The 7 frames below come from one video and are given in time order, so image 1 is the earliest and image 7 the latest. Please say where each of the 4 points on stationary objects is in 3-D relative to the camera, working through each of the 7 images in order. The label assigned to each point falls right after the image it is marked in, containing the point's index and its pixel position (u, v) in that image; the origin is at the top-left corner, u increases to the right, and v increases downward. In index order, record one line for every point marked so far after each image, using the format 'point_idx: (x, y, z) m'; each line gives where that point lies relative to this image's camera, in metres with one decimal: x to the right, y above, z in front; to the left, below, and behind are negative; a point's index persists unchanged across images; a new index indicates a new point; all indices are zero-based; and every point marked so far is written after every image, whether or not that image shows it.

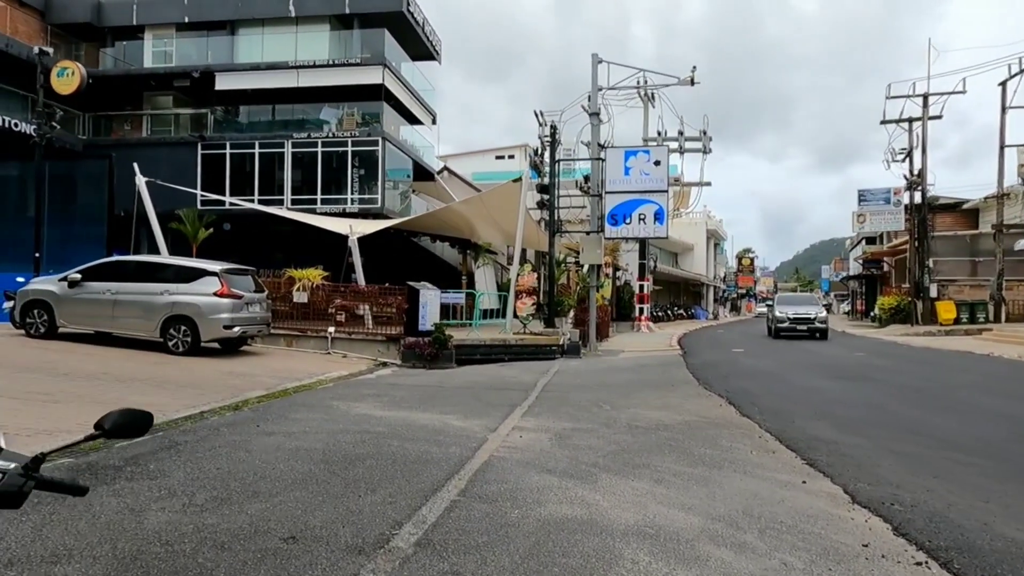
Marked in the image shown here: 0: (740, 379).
0: (+4.3, -1.7, +12.4) m
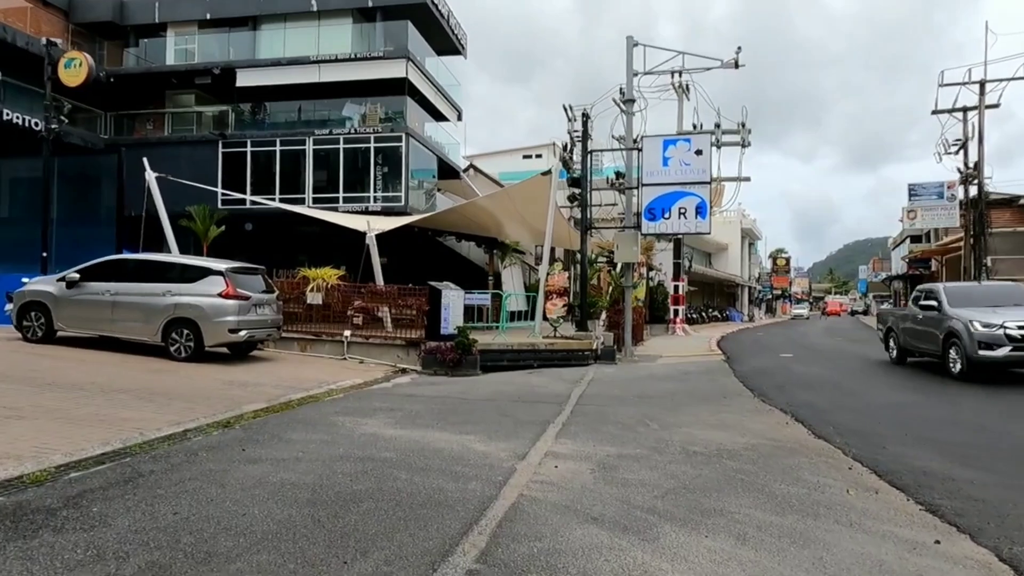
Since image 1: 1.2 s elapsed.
0: (+4.8, -1.7, +11.0) m
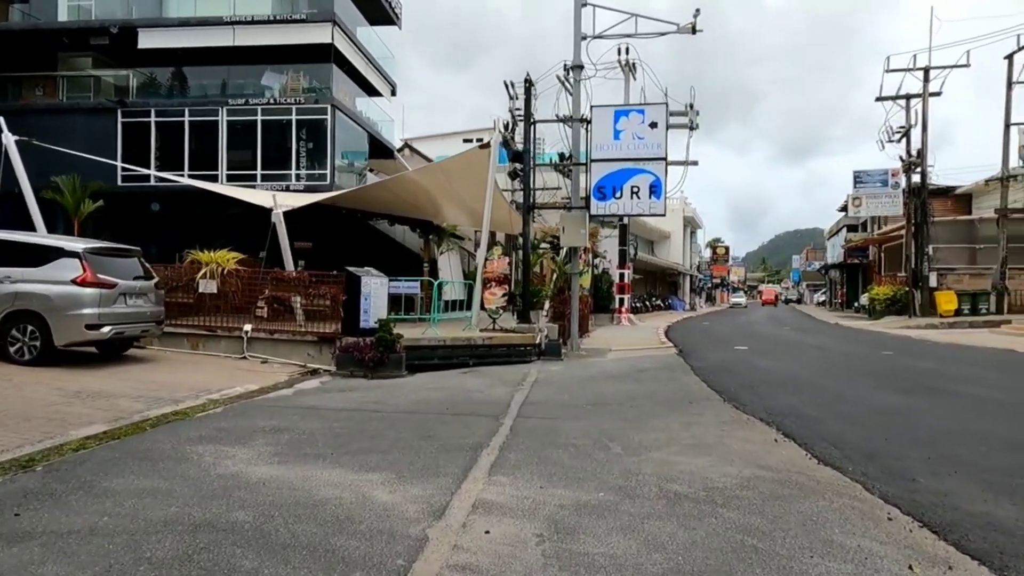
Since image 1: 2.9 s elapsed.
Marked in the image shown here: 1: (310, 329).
0: (+3.8, -1.5, +9.5) m
1: (-3.7, -0.7, +12.0) m
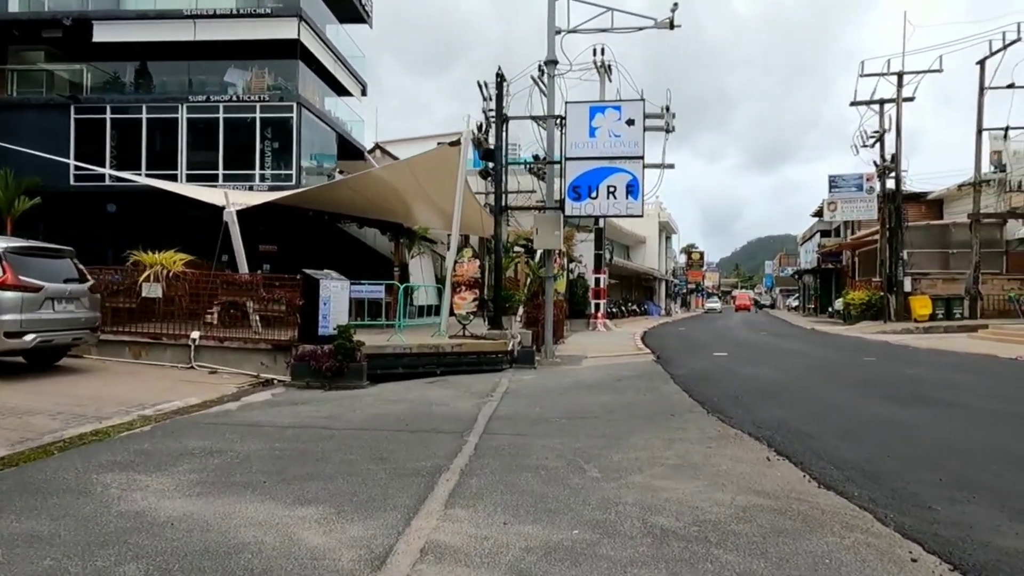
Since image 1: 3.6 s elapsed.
0: (+3.3, -1.5, +8.9) m
1: (-4.2, -0.8, +11.2) m
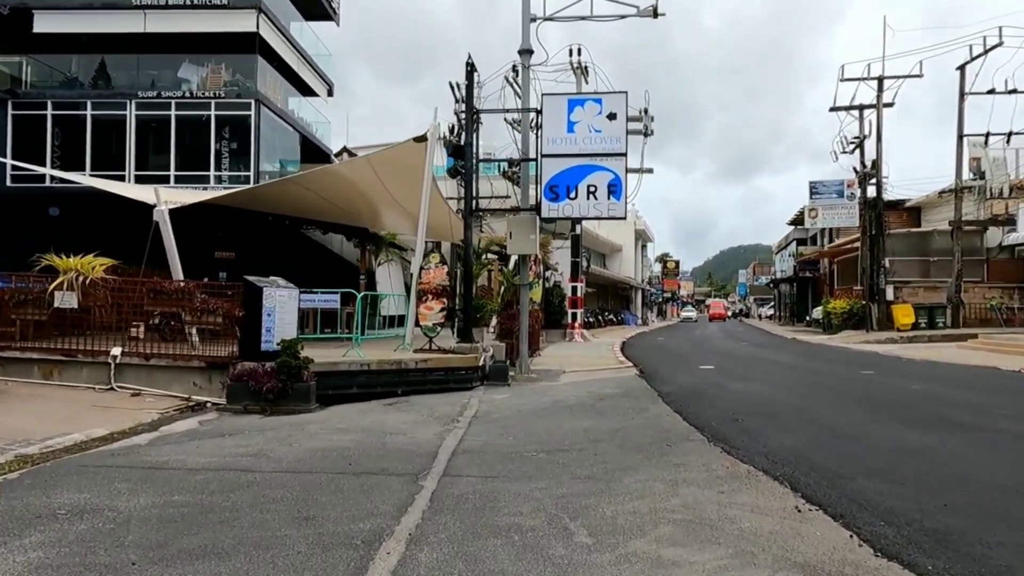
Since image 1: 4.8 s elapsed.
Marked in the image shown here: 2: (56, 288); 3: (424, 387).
0: (+3.0, -1.6, +7.8) m
1: (-4.6, -0.9, +9.7) m
2: (-6.8, 0.0, +9.9) m
3: (-1.4, -1.6, +10.9) m
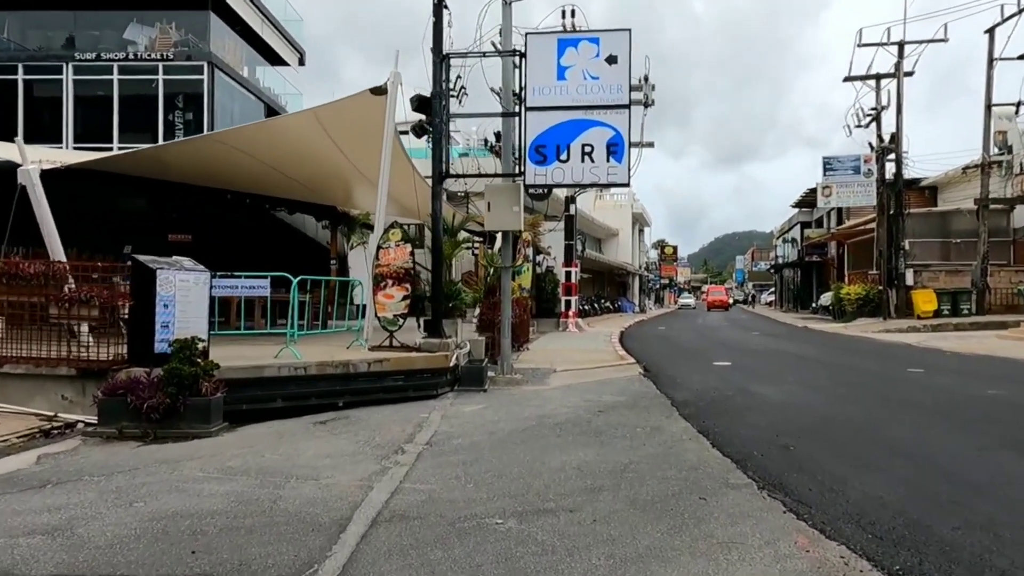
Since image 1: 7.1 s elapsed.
0: (+2.7, -1.5, +5.5) m
1: (-4.9, -0.8, +7.4) m
2: (-7.1, +0.2, +7.6) m
3: (-1.8, -1.4, +8.6) m
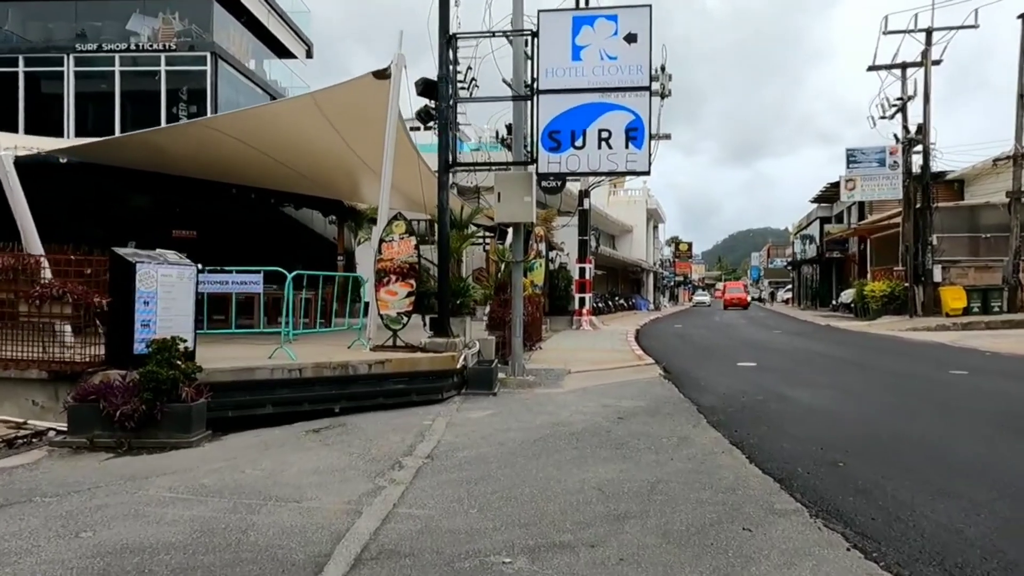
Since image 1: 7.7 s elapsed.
0: (+2.7, -1.4, +4.7) m
1: (-4.8, -0.7, +6.8) m
2: (-7.0, +0.2, +7.0) m
3: (-1.6, -1.3, +7.9) m
